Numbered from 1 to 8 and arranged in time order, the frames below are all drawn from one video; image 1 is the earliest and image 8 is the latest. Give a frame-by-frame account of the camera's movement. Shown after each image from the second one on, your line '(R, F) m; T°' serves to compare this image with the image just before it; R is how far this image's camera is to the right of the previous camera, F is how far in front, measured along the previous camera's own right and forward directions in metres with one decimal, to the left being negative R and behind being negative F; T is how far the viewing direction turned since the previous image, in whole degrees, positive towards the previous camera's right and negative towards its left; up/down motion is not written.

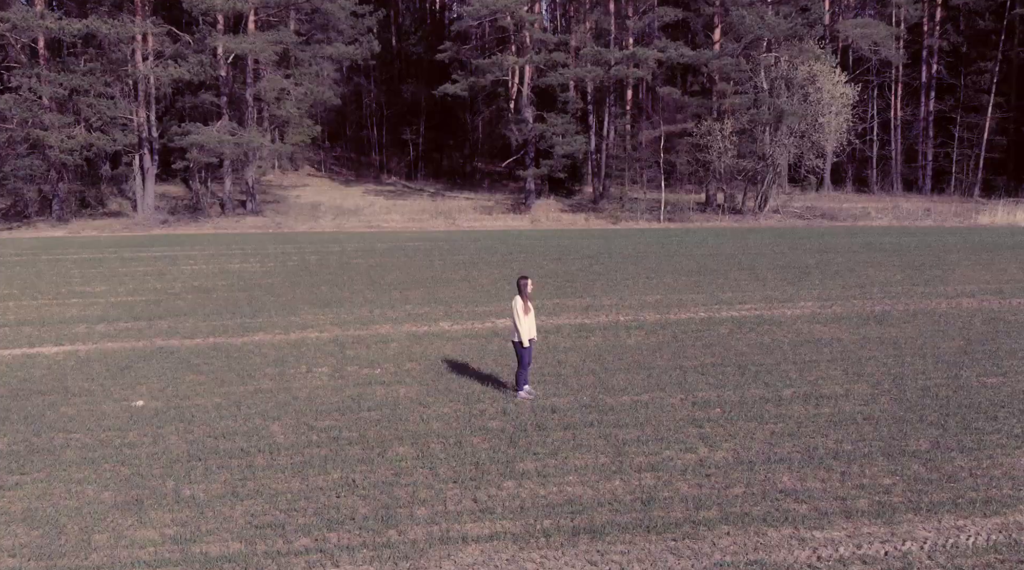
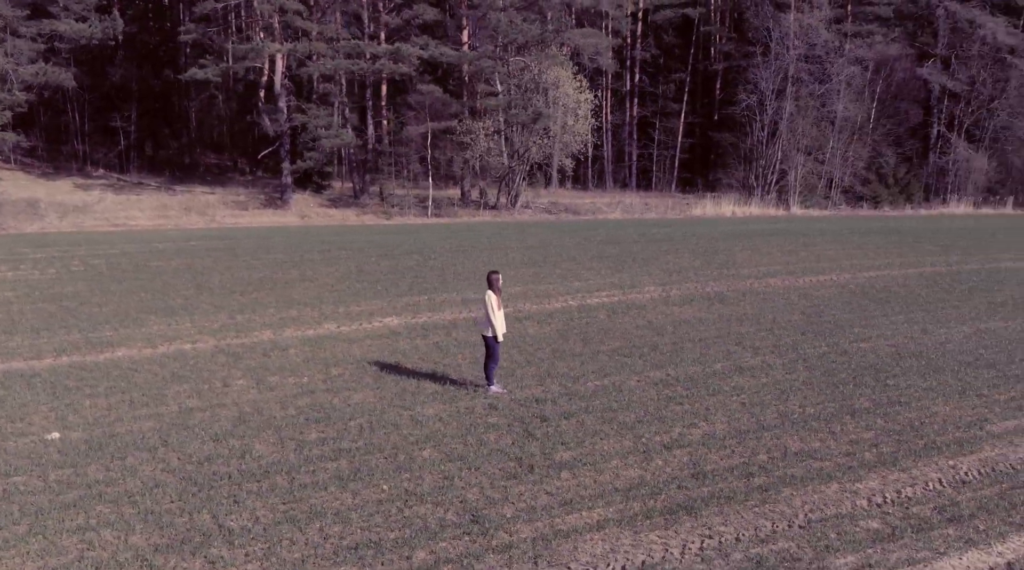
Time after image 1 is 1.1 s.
(-4.4, +0.7) m; +21°
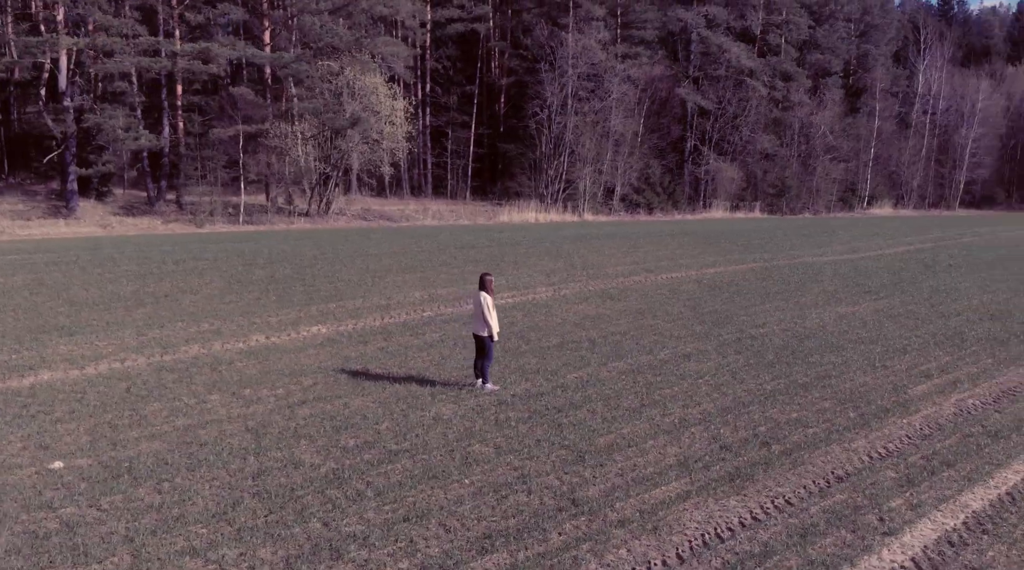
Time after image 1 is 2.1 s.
(-4.0, -0.1) m; +17°
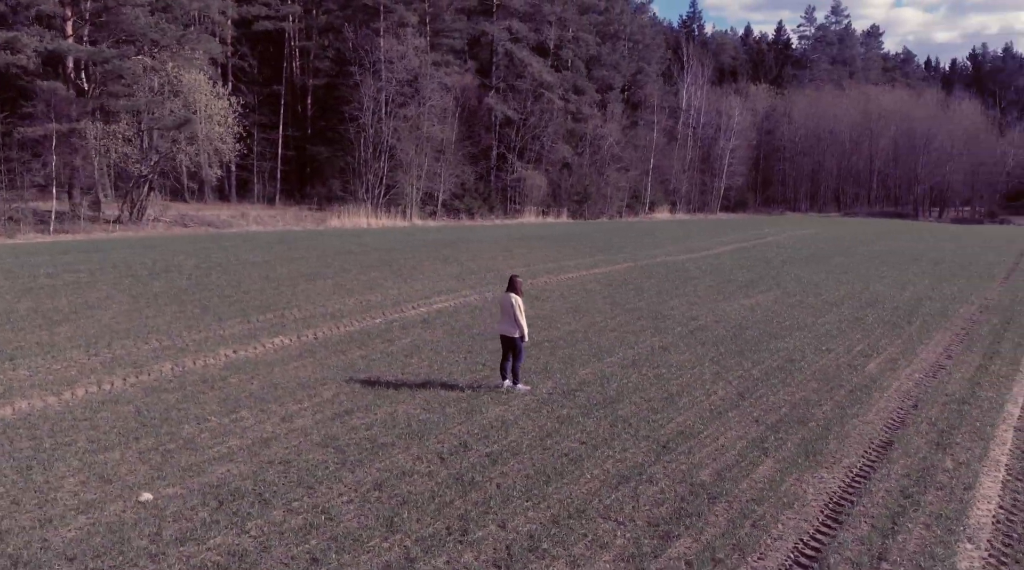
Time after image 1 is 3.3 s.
(-4.5, +0.4) m; +16°
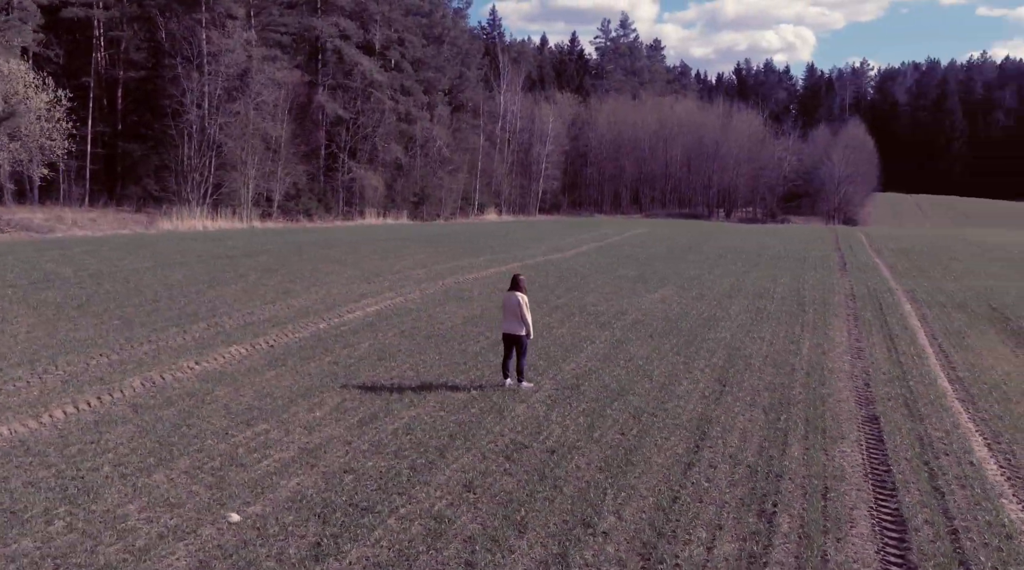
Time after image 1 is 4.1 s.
(-3.5, +0.4) m; +14°
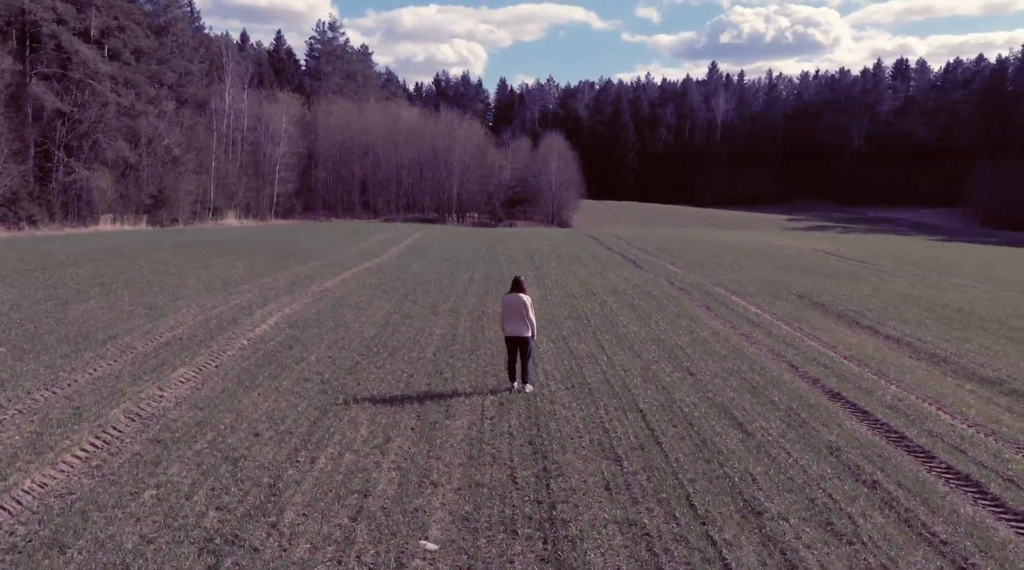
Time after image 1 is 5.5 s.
(-5.1, +1.2) m; +20°
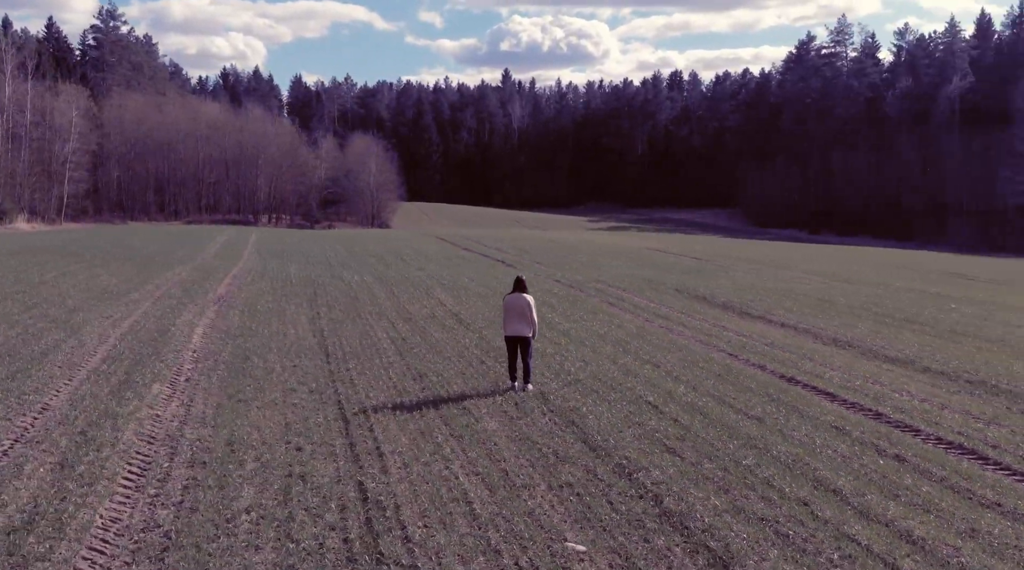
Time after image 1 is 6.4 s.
(-3.3, +0.6) m; +13°
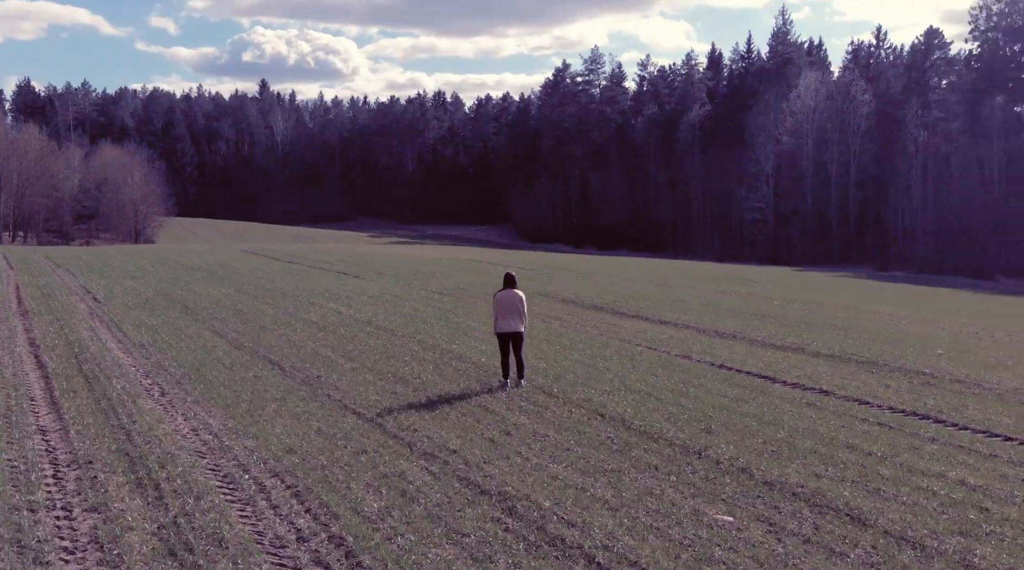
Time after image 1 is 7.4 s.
(-3.7, +0.6) m; +15°
